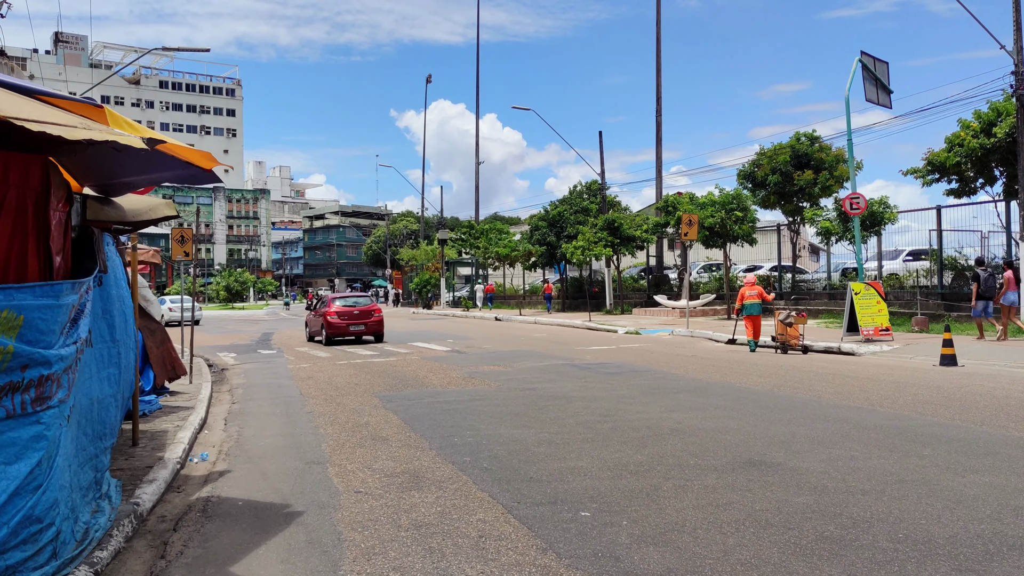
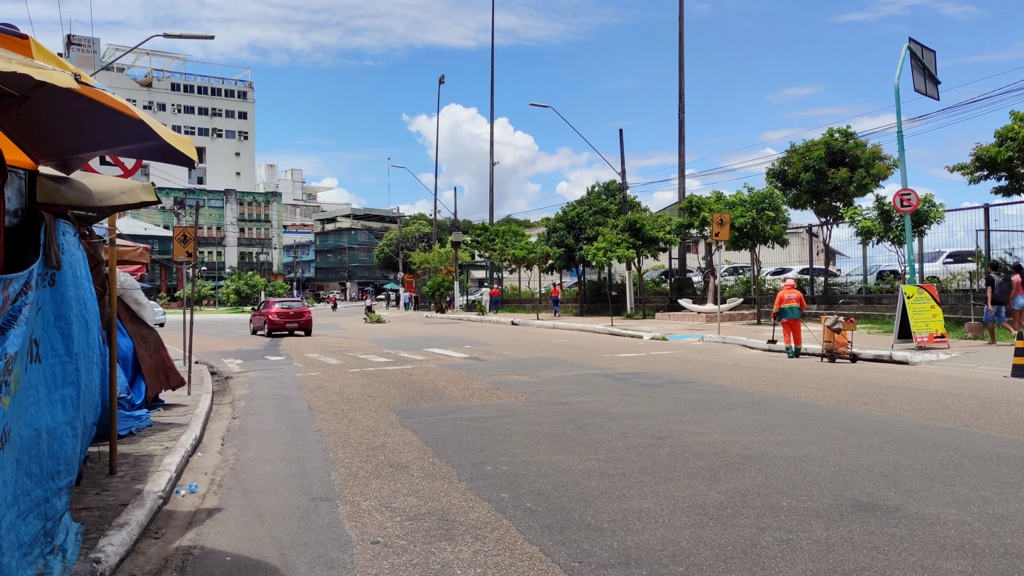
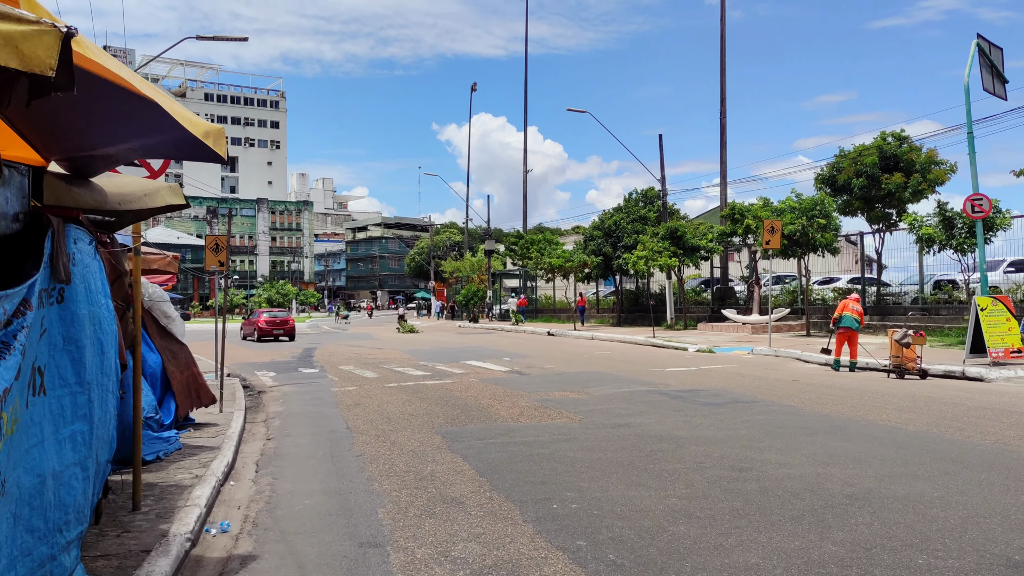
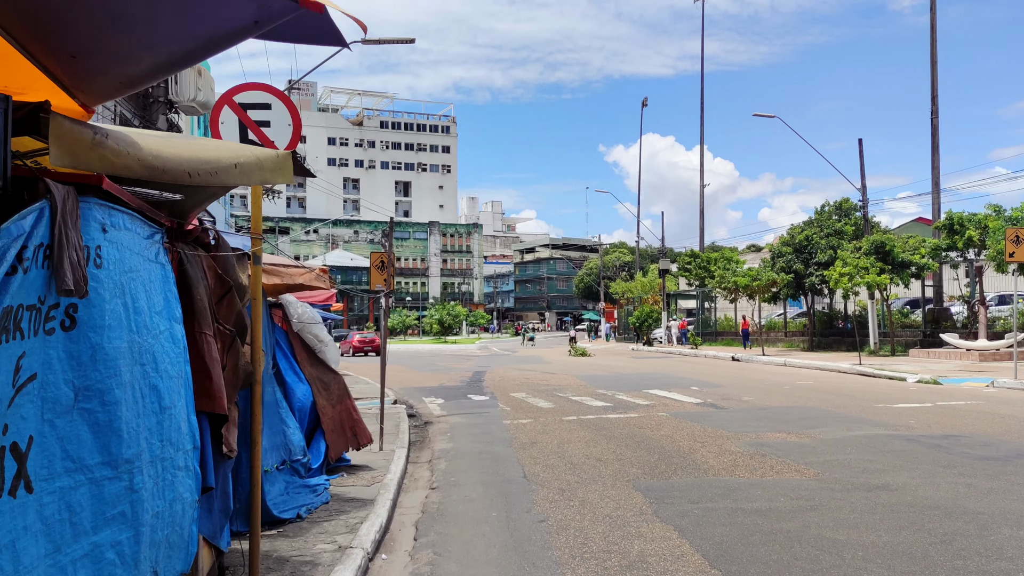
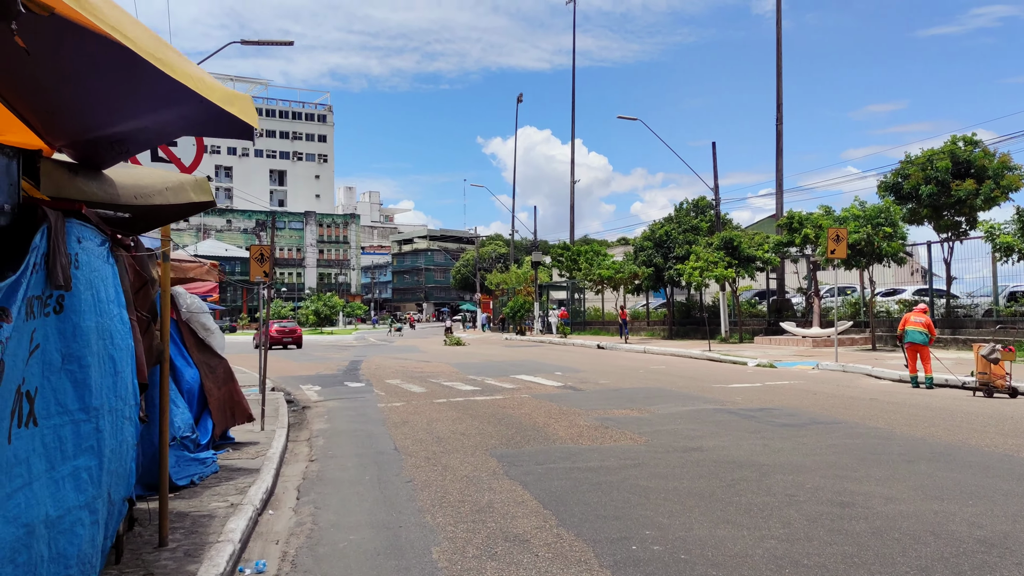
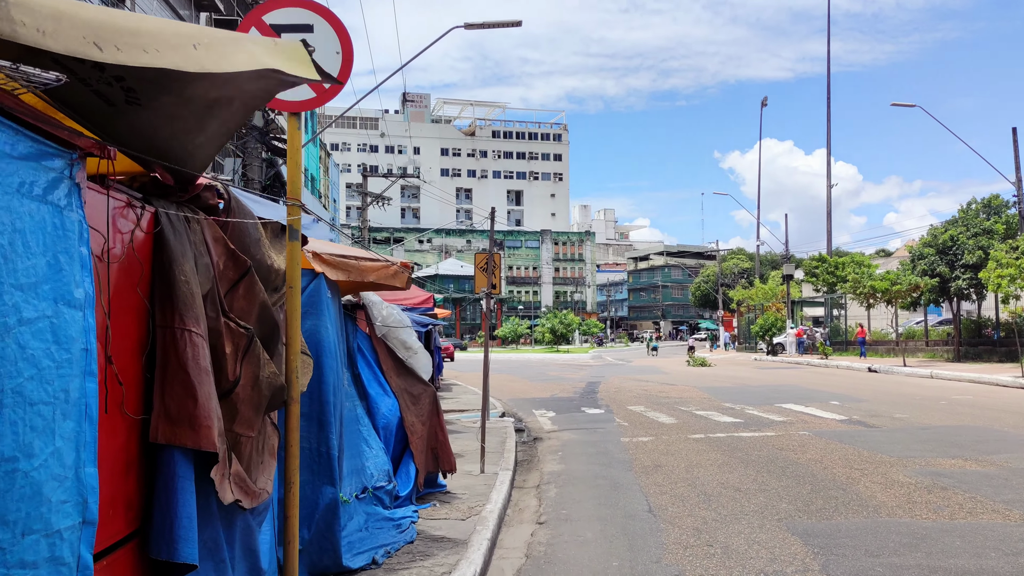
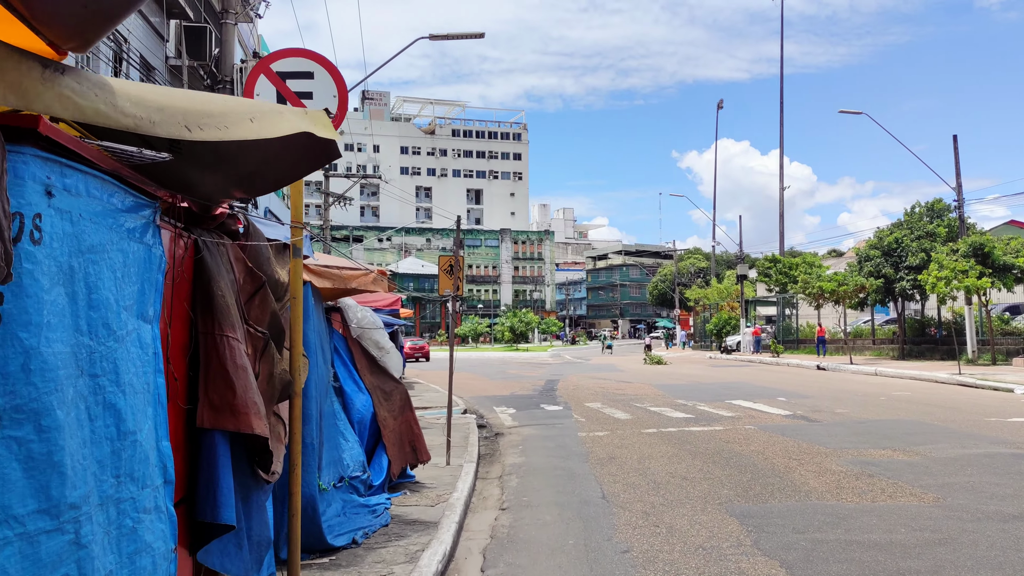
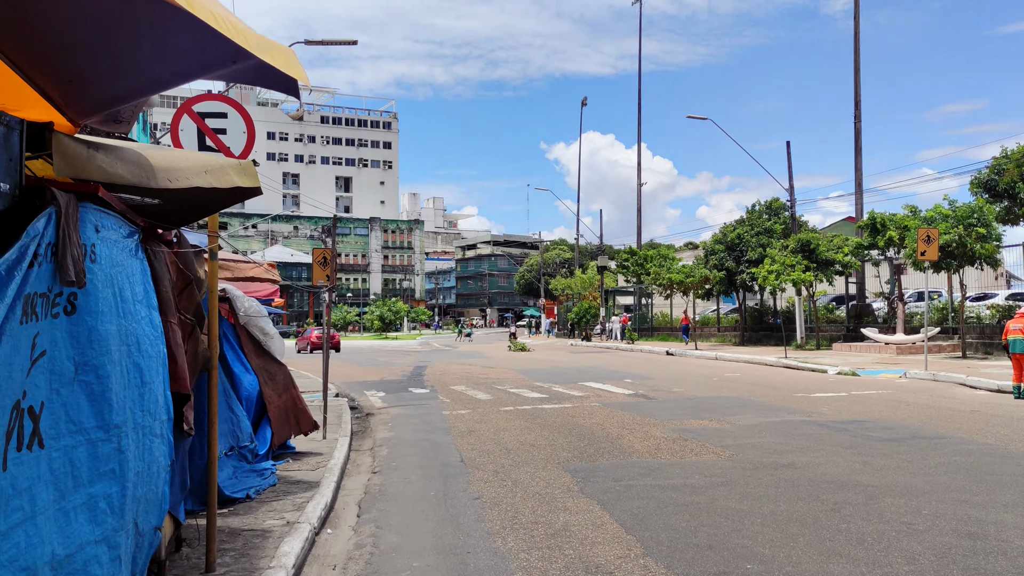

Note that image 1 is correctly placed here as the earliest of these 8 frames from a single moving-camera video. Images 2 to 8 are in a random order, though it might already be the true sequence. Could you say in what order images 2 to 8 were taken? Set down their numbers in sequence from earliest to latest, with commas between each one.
2, 3, 5, 8, 4, 7, 6
